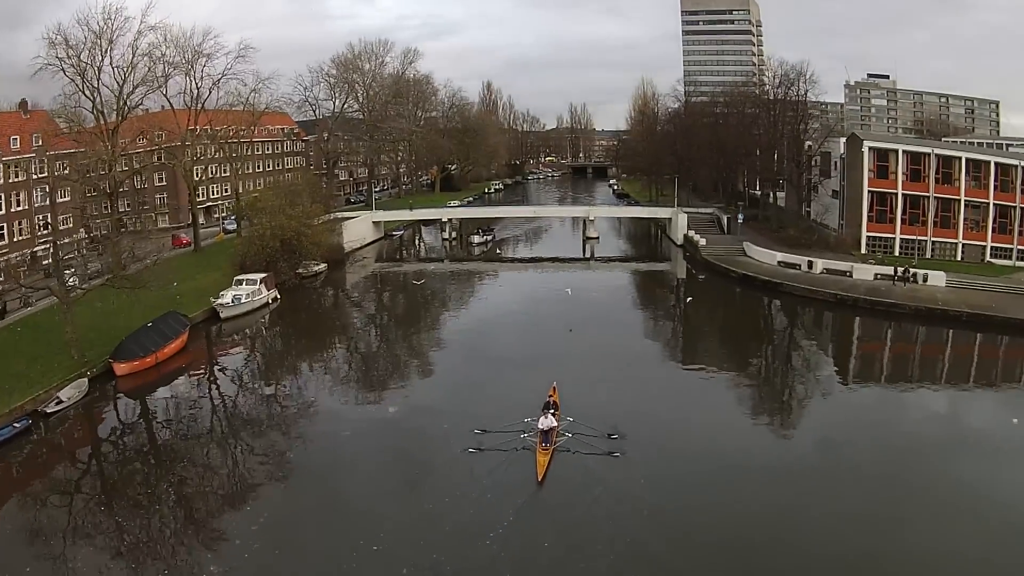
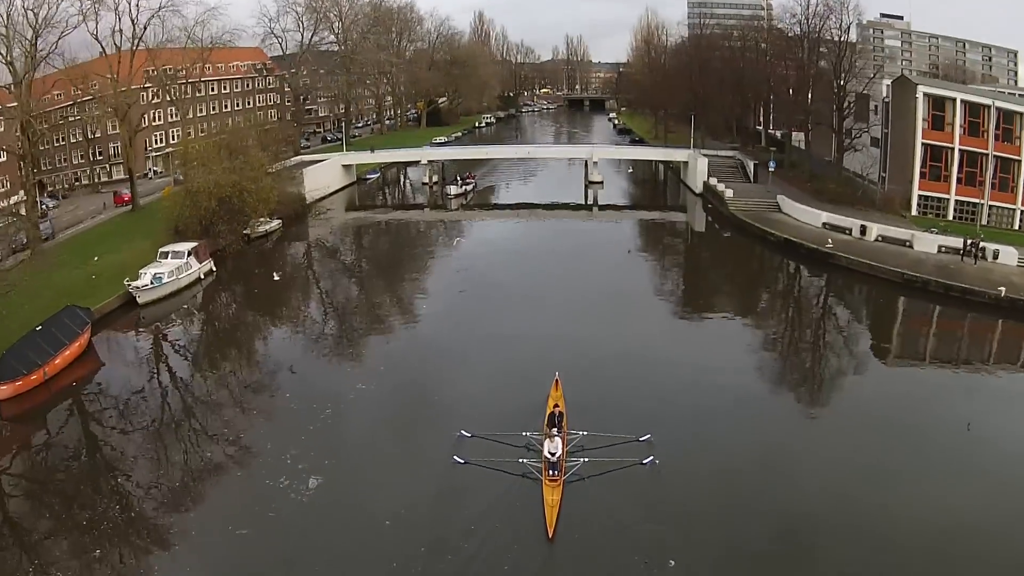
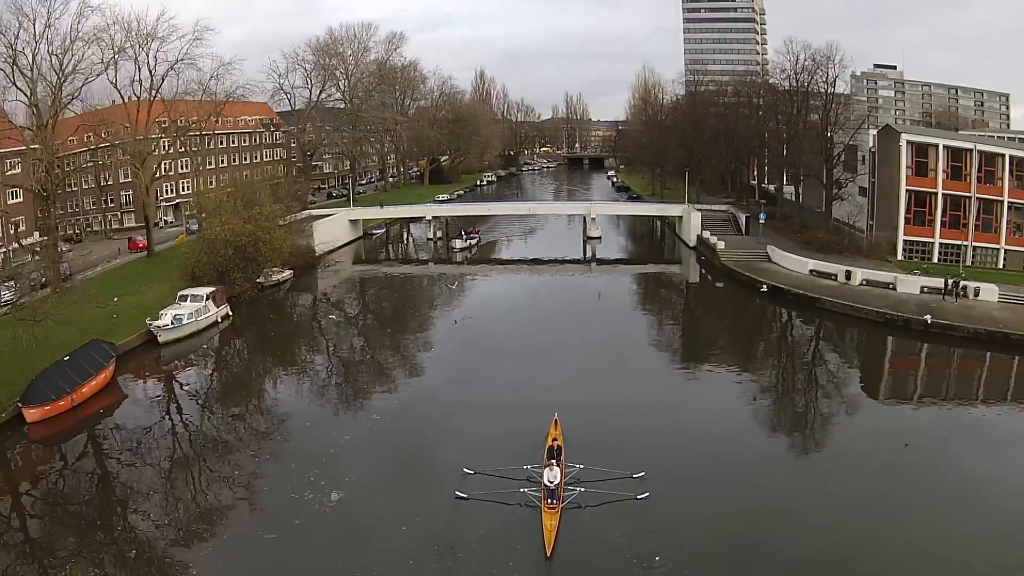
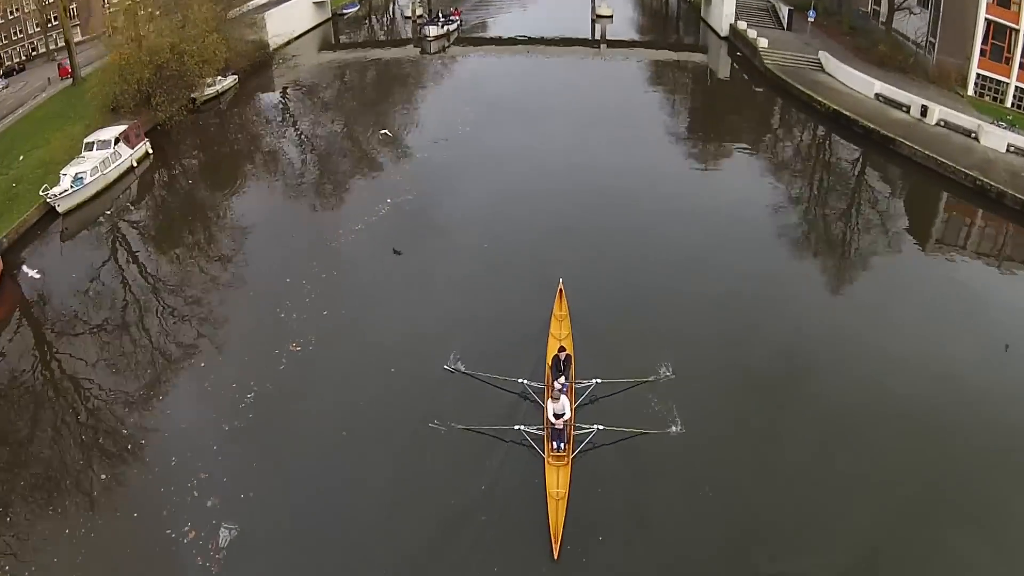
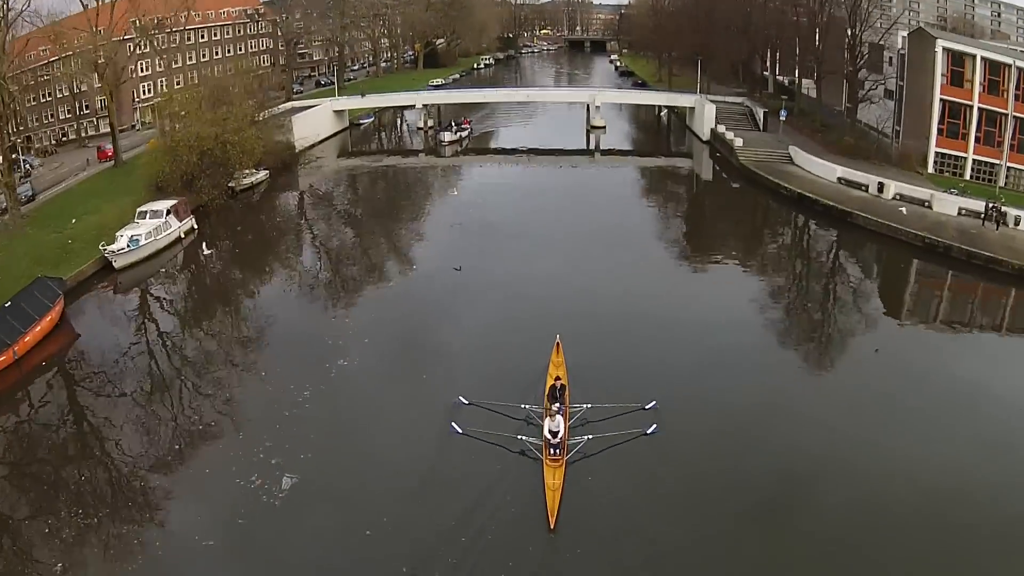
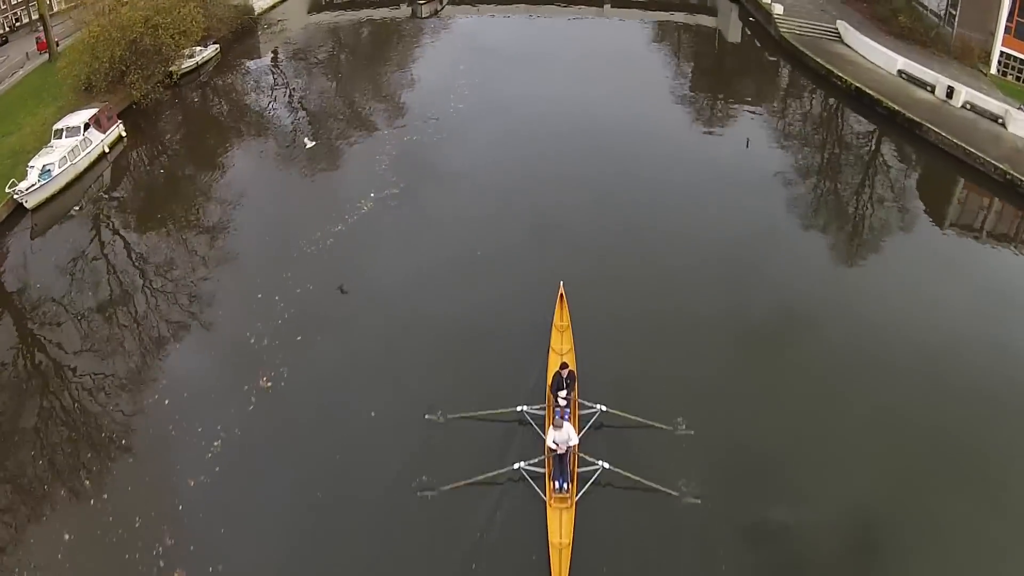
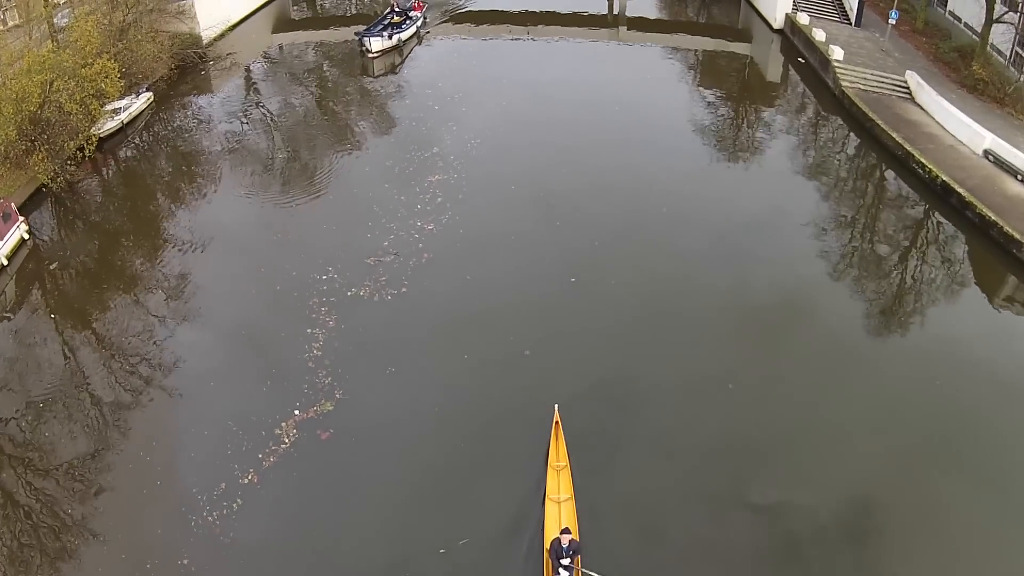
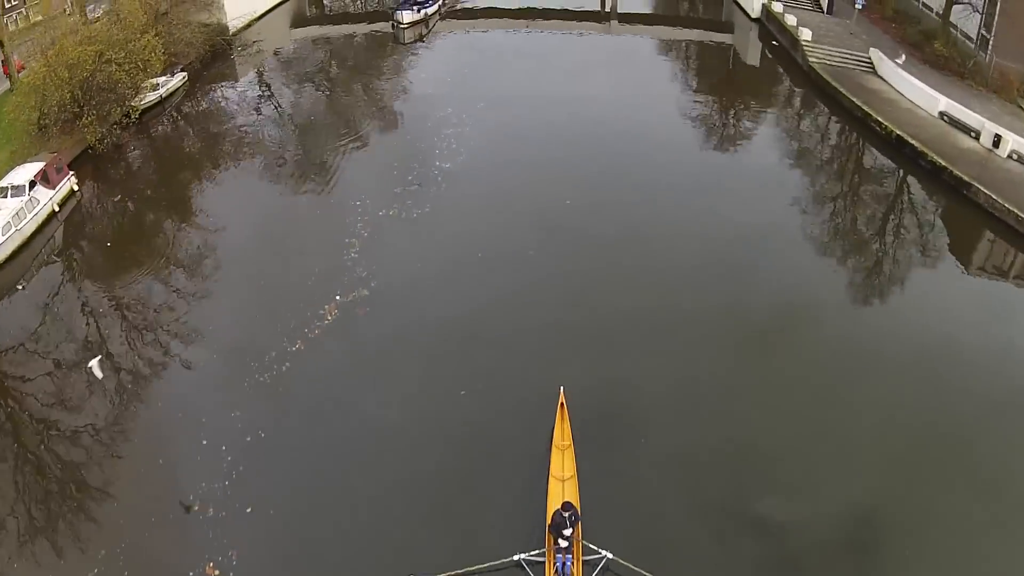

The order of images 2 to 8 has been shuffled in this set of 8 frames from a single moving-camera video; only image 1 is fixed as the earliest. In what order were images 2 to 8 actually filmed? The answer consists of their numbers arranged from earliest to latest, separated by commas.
3, 2, 5, 4, 6, 8, 7
